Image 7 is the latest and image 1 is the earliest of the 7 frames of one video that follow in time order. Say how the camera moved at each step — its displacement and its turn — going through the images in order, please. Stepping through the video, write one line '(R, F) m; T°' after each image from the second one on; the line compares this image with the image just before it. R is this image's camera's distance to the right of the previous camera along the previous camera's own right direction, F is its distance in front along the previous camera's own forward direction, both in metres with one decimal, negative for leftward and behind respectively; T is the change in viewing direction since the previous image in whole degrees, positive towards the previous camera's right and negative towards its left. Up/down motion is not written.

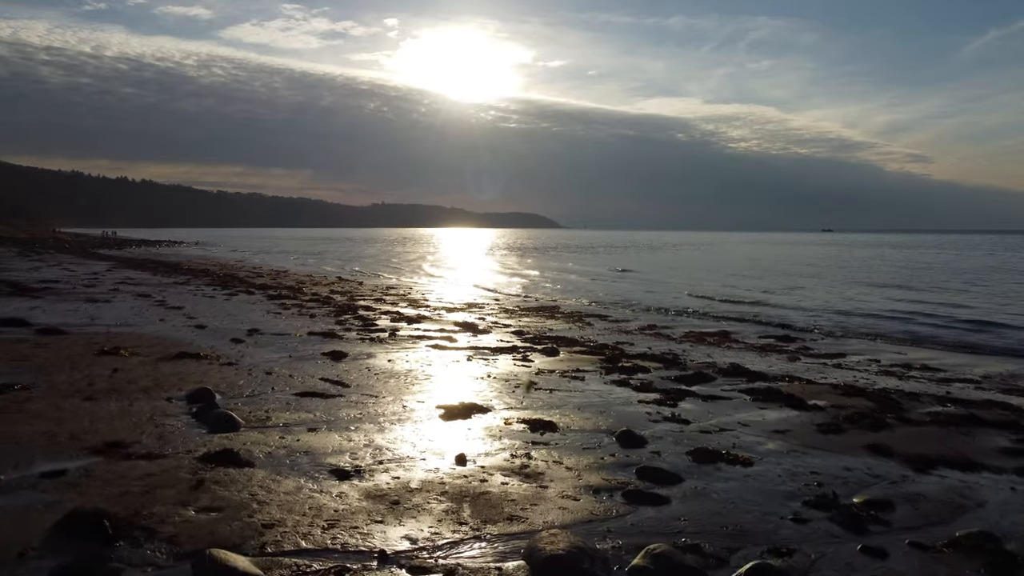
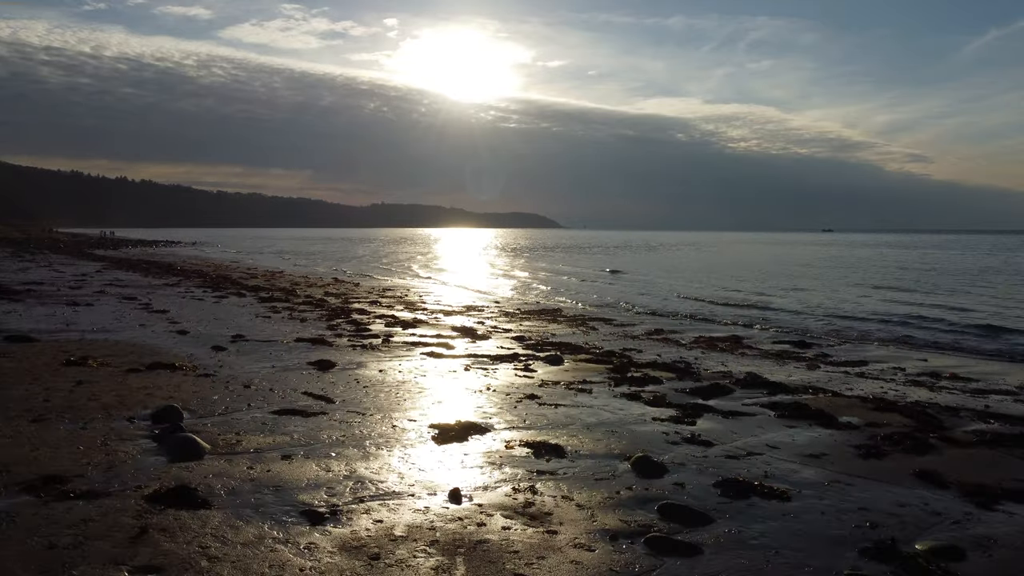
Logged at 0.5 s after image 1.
(0.0, +0.9) m; 0°
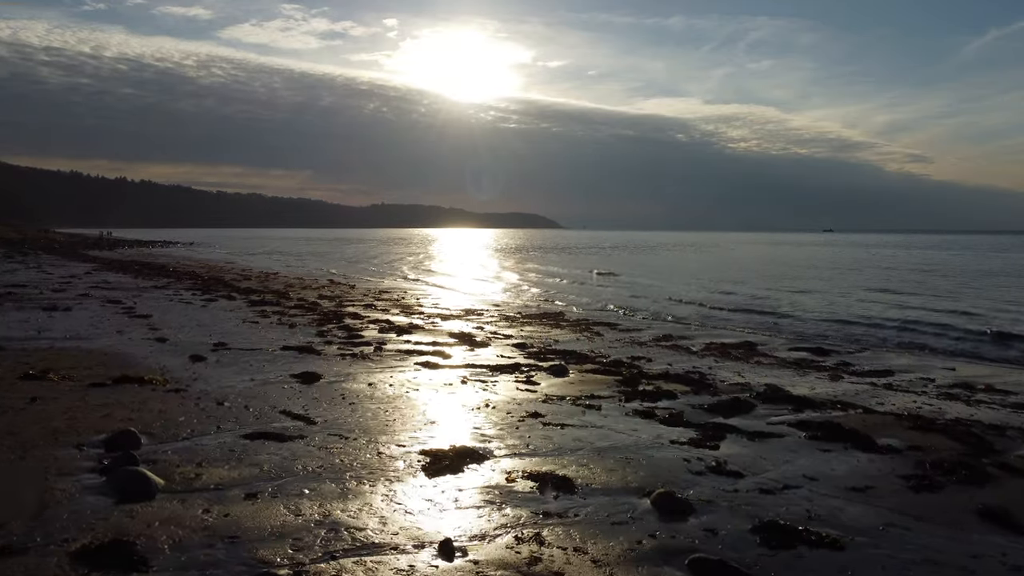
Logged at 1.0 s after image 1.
(0.0, +0.9) m; 0°
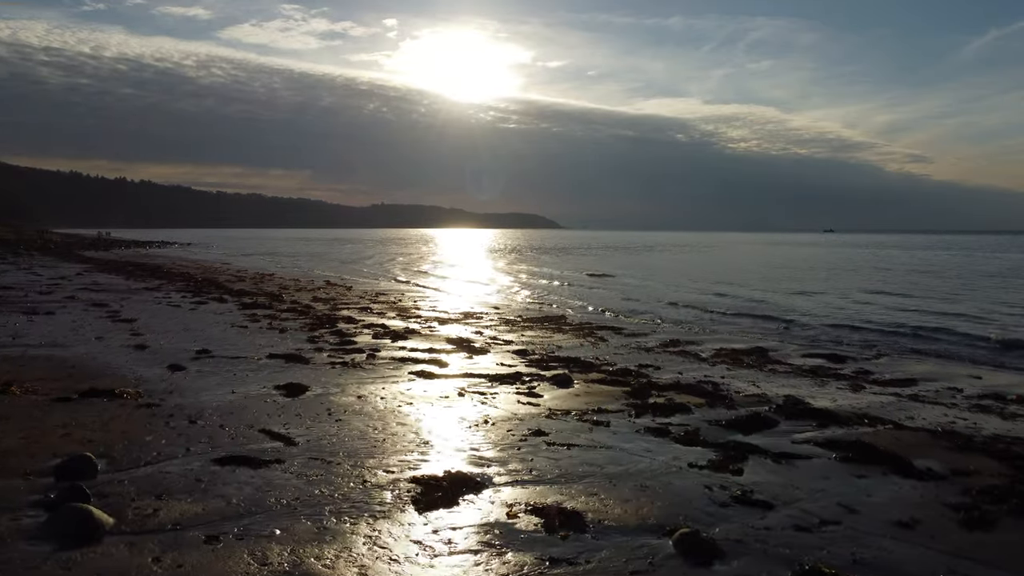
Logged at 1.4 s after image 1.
(0.0, +0.7) m; 0°
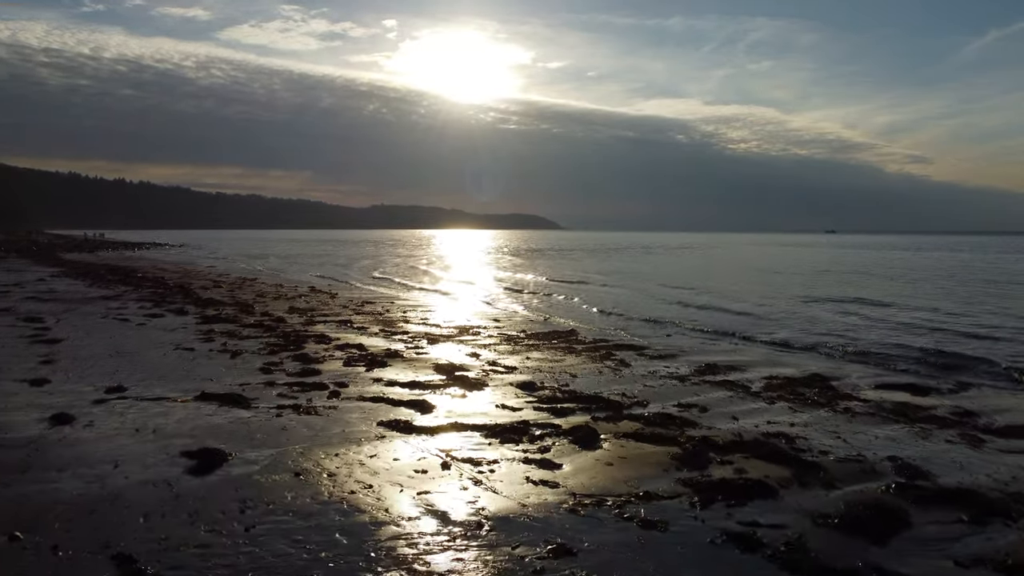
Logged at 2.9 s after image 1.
(0.0, +2.8) m; 0°
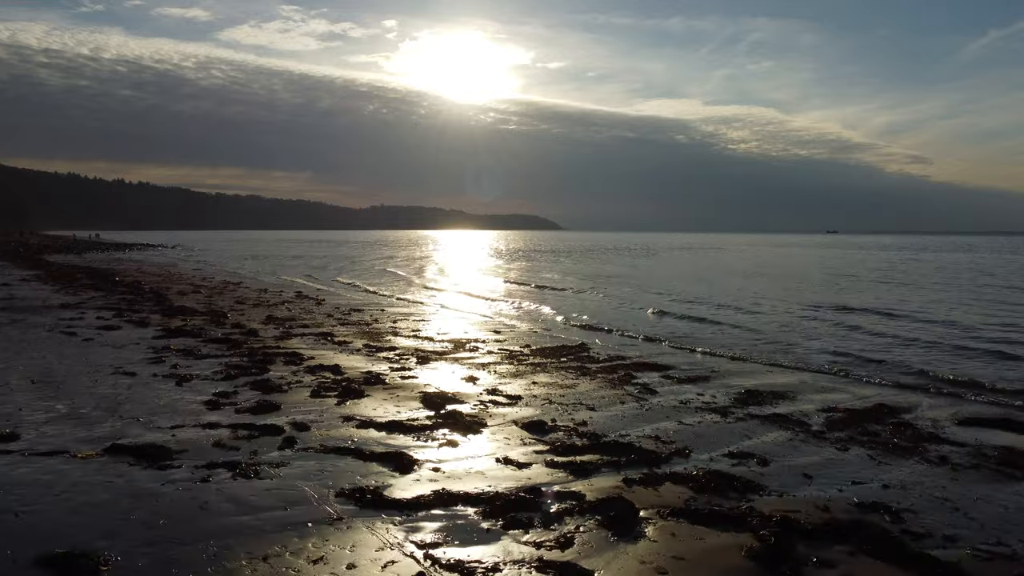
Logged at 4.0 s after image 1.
(0.0, +2.2) m; 0°
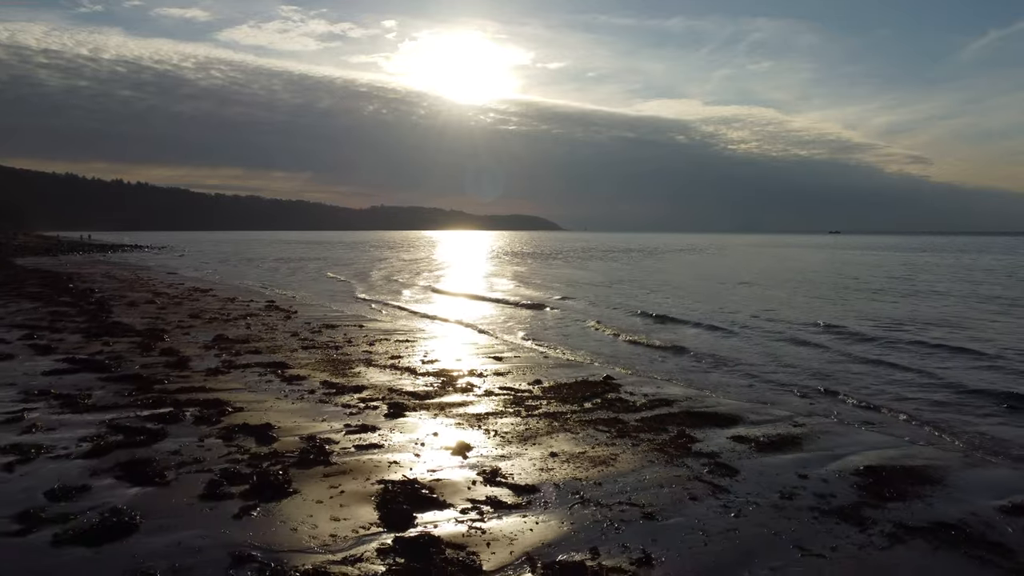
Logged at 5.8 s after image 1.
(-0.1, +3.8) m; 0°
